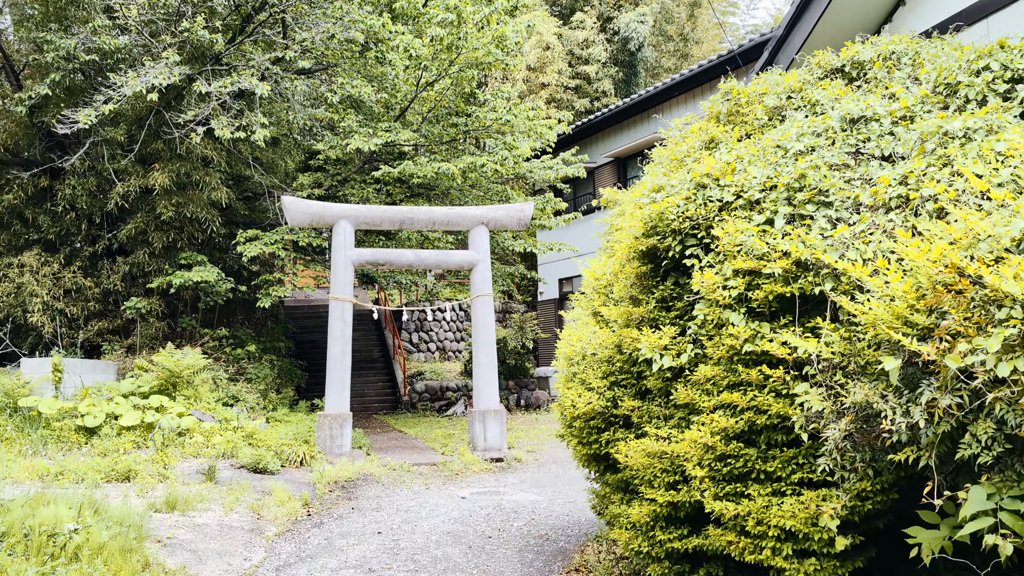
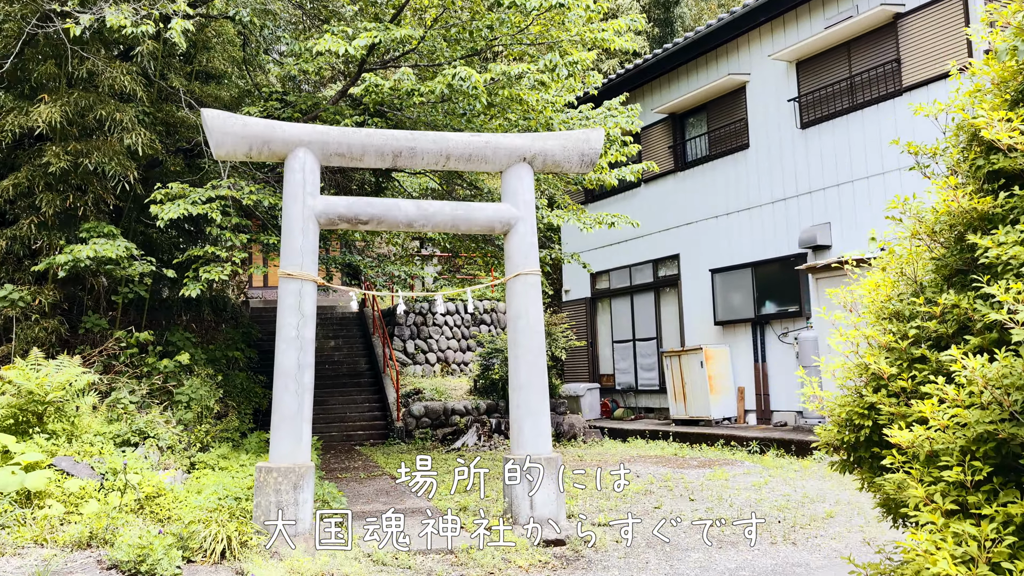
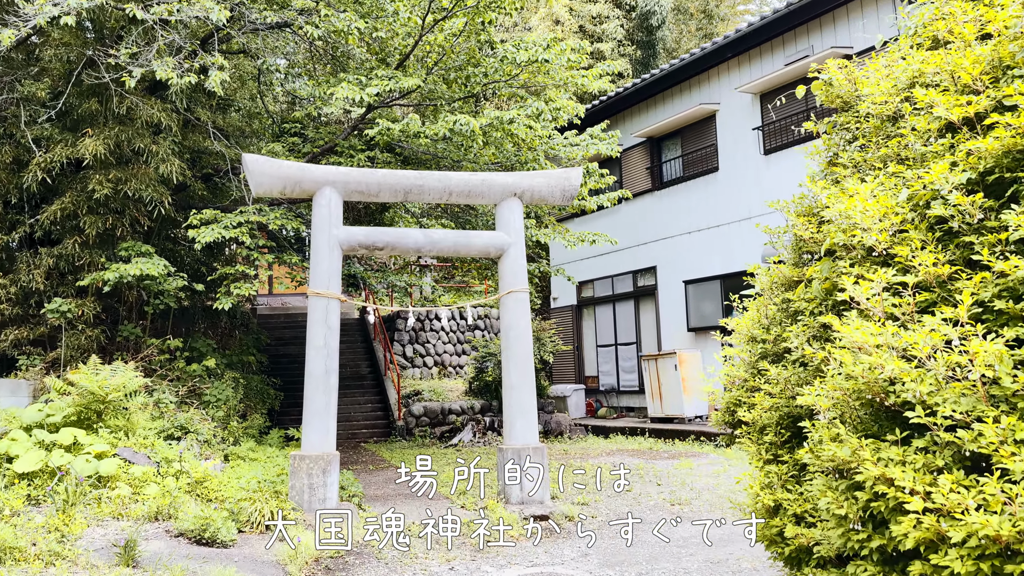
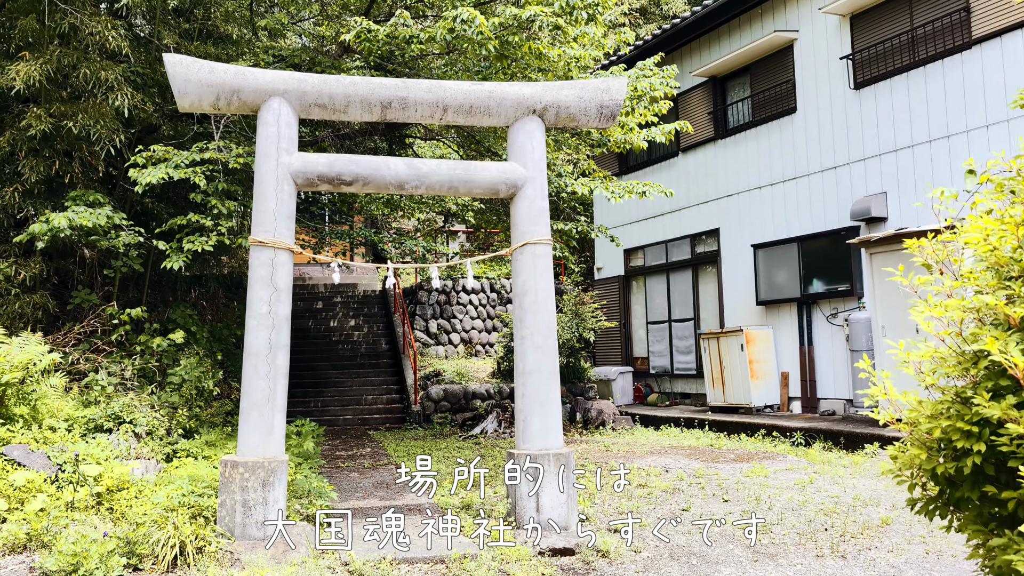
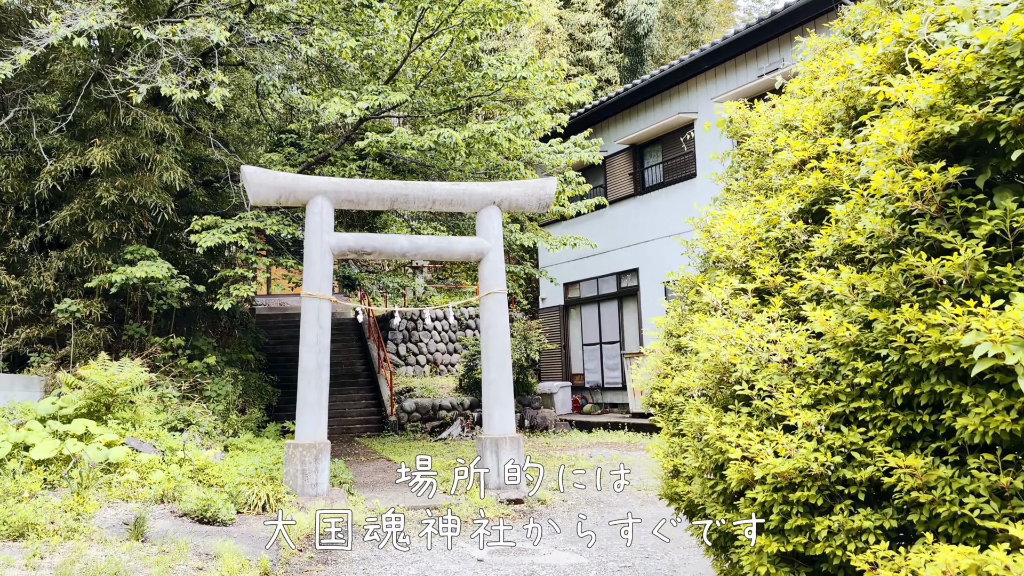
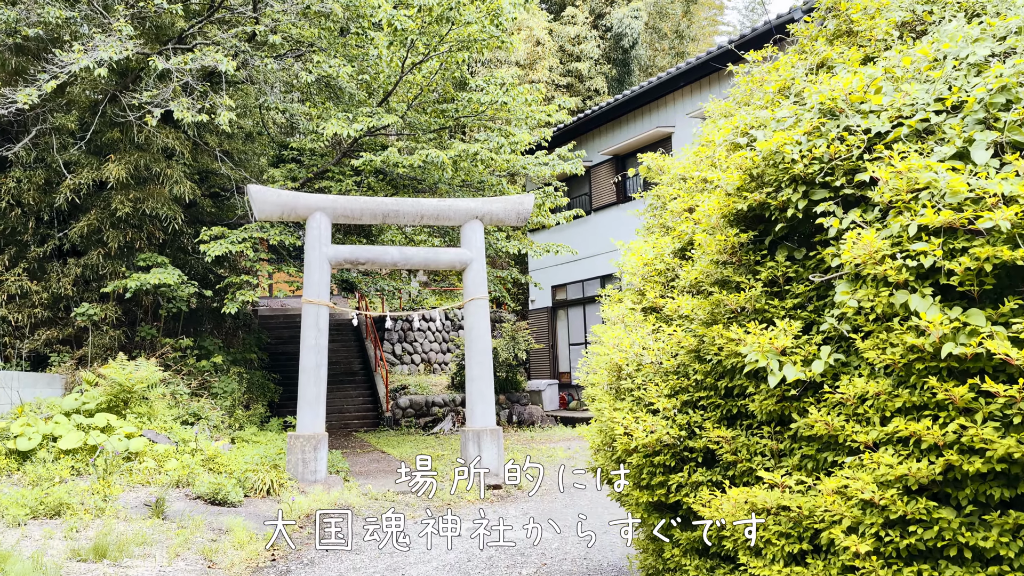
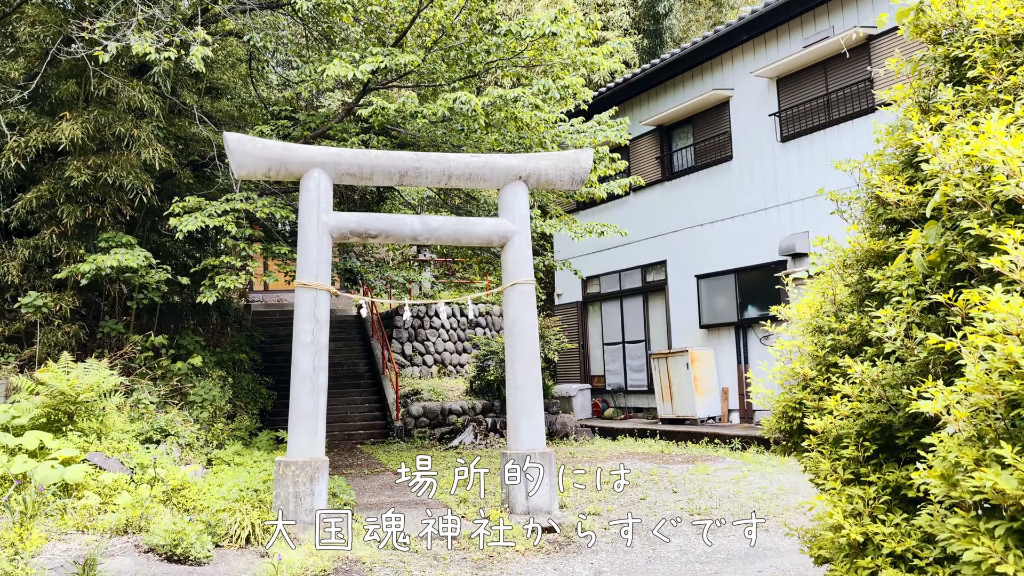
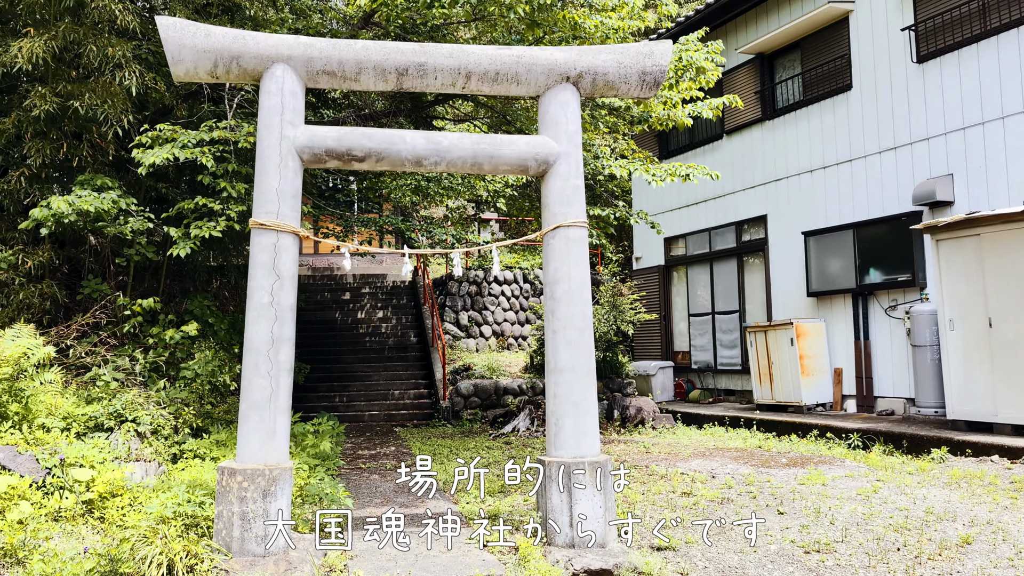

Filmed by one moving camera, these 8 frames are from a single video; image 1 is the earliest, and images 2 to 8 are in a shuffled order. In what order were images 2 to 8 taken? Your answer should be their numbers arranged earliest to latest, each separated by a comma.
6, 5, 3, 7, 2, 4, 8
